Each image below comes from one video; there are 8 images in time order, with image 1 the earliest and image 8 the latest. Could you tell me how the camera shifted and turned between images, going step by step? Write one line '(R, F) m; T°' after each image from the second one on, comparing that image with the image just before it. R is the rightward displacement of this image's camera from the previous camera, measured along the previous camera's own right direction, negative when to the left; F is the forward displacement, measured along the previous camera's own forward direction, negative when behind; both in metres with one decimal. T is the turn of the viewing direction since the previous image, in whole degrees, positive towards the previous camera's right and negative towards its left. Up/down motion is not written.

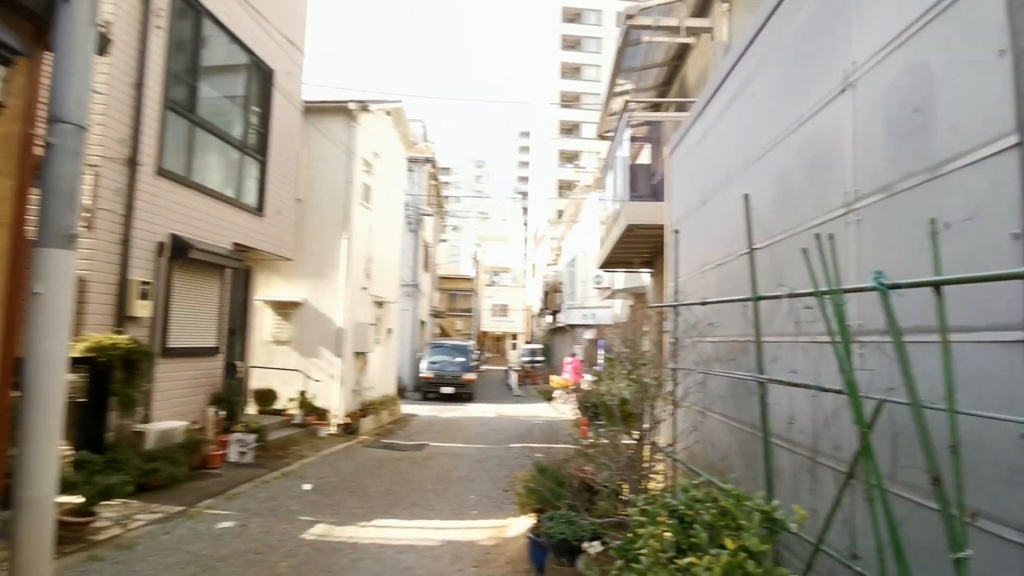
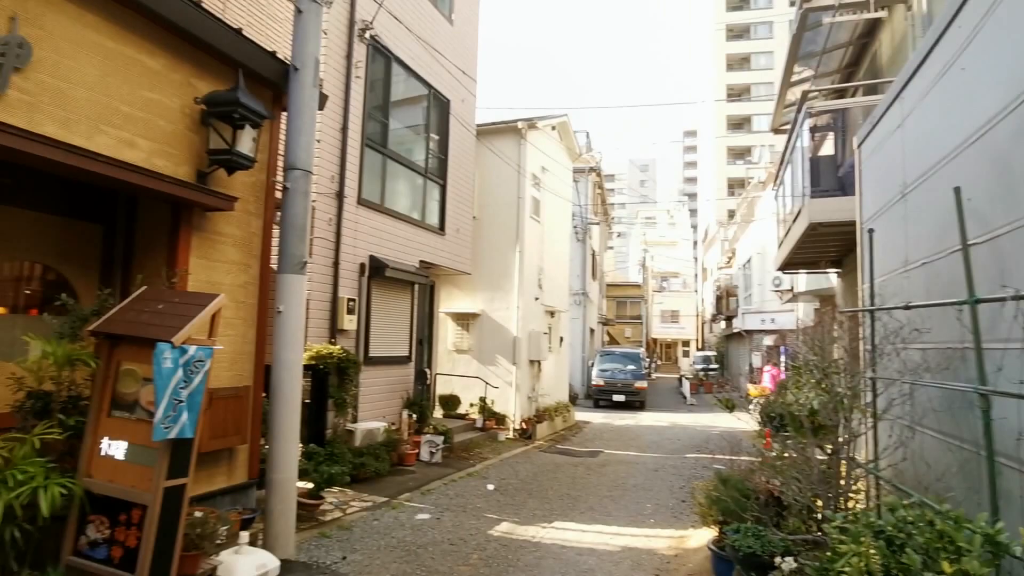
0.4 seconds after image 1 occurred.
(0.0, -0.2) m; -16°
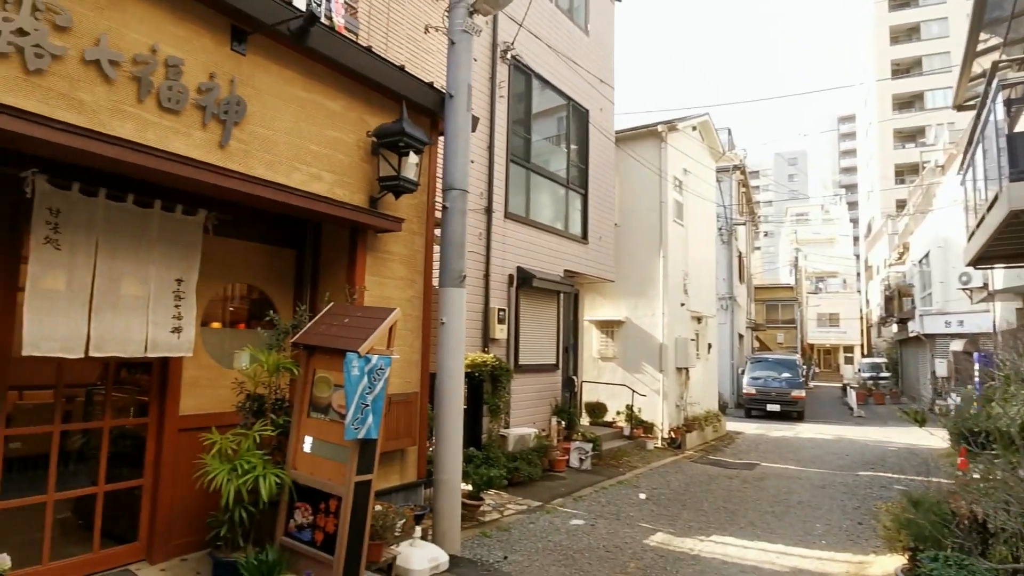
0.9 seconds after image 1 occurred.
(-0.1, -0.1) m; -13°
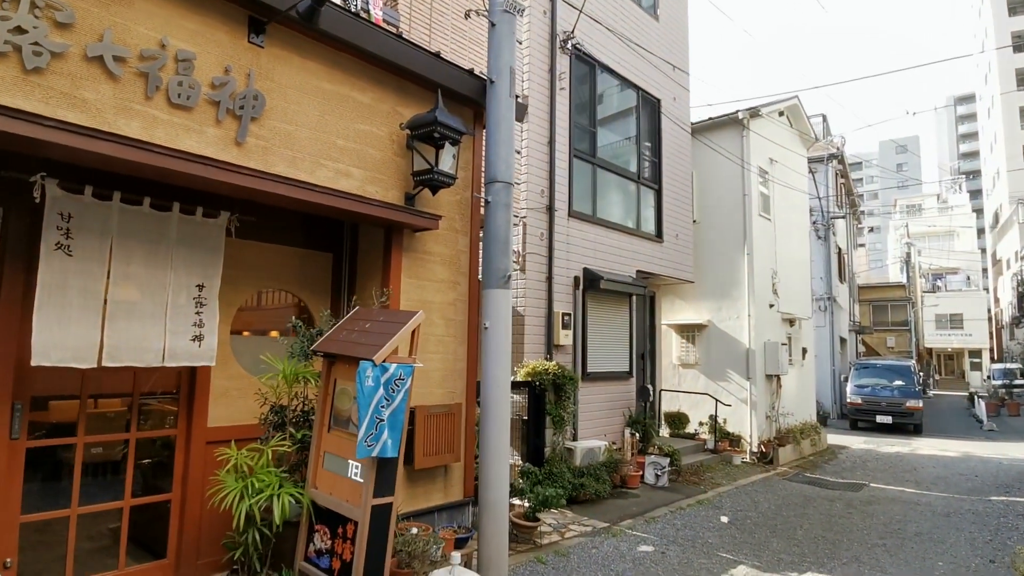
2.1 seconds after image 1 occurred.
(+0.3, +0.5) m; -8°
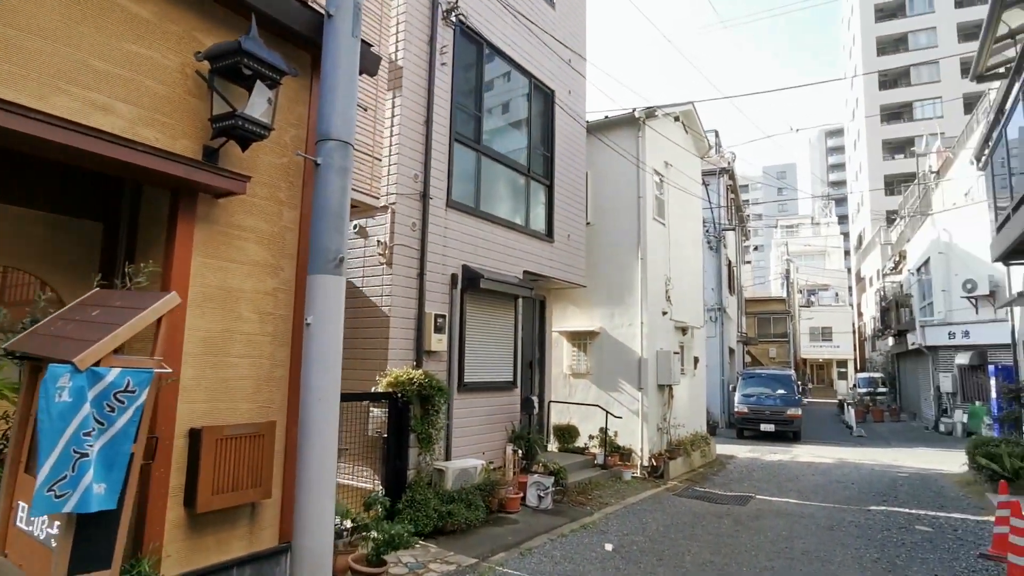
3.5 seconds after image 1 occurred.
(+0.4, +0.9) m; +9°
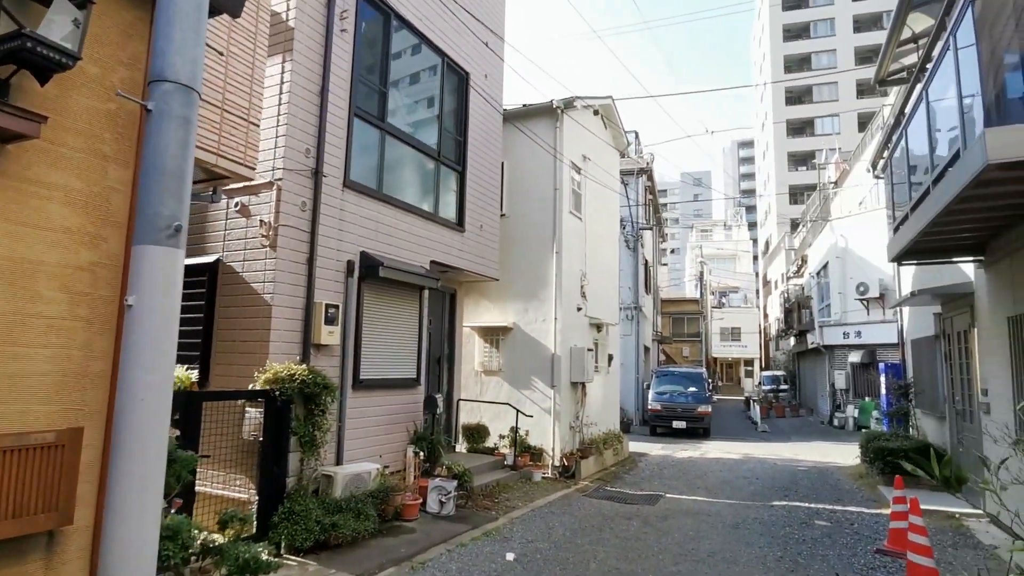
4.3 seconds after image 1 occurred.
(+0.2, +0.5) m; +7°
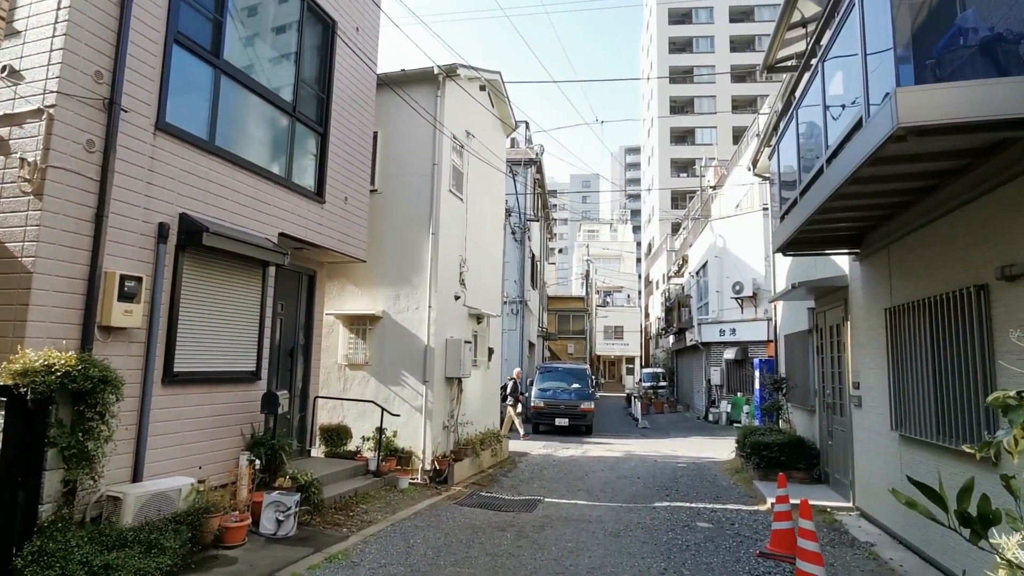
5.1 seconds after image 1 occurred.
(+0.3, +0.9) m; +10°
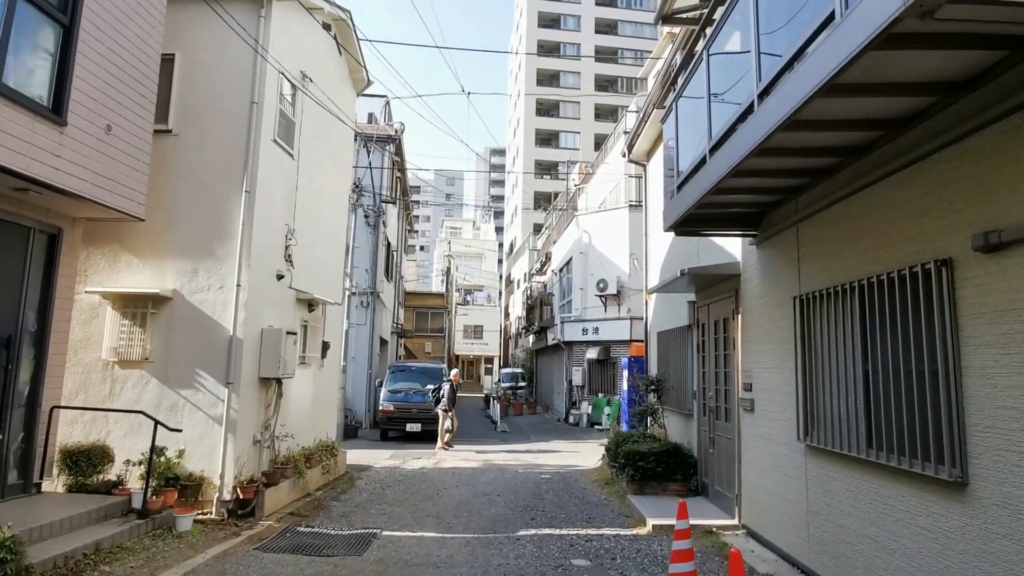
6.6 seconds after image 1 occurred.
(+0.2, +1.6) m; +13°
